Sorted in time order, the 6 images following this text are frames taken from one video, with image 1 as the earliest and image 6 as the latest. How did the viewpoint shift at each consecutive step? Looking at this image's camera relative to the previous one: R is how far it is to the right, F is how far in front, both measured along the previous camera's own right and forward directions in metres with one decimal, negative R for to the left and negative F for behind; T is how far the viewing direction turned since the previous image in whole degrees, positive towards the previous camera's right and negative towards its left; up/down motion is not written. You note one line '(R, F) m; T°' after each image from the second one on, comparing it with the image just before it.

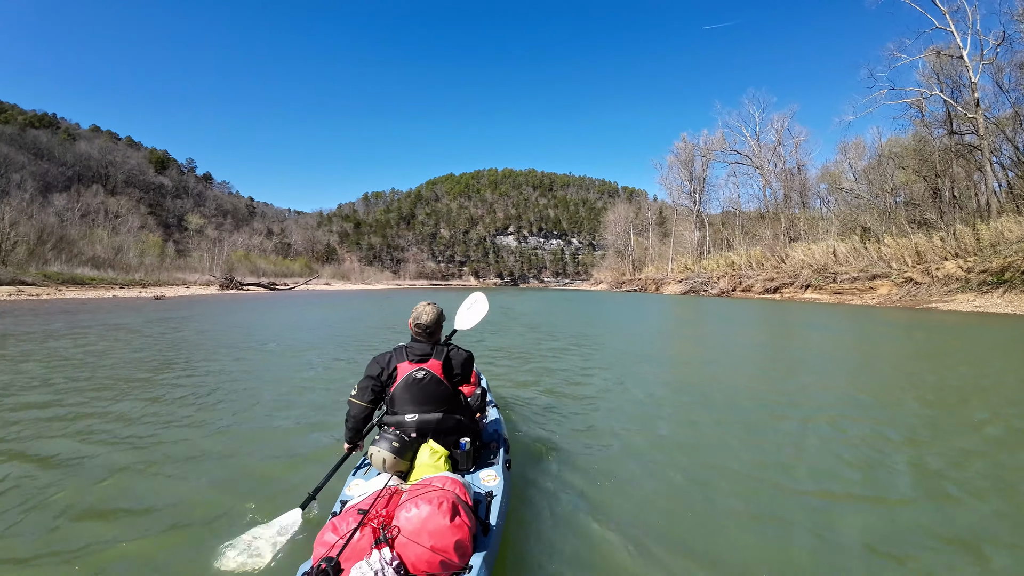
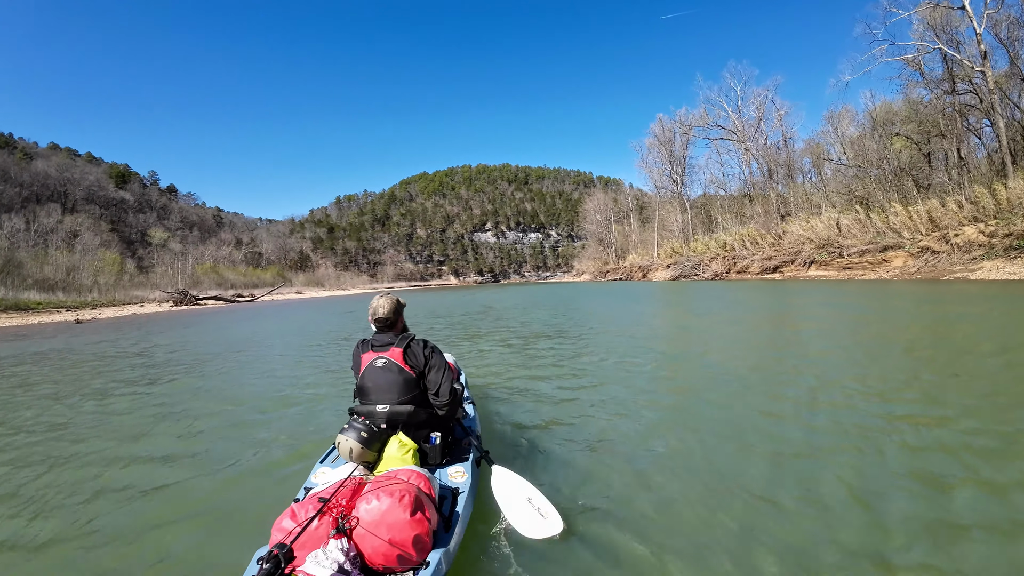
(0.0, +0.9) m; +2°
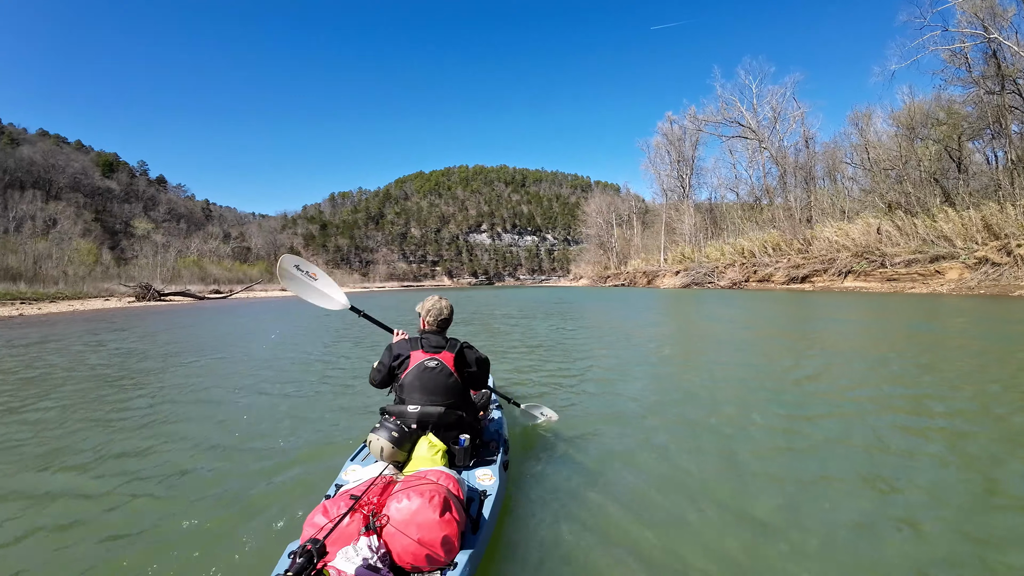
(-0.1, +1.0) m; +1°
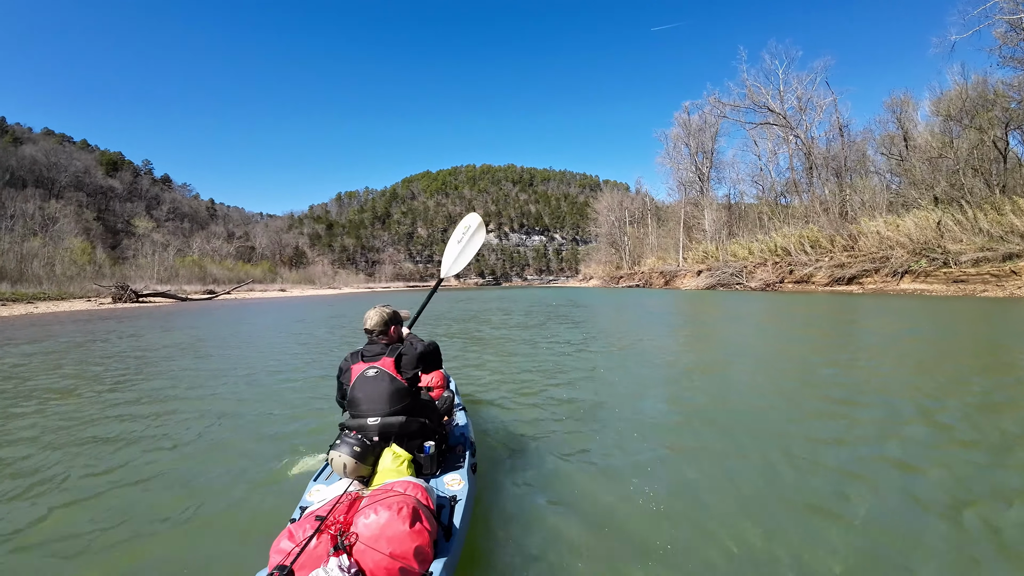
(0.0, +1.0) m; -1°
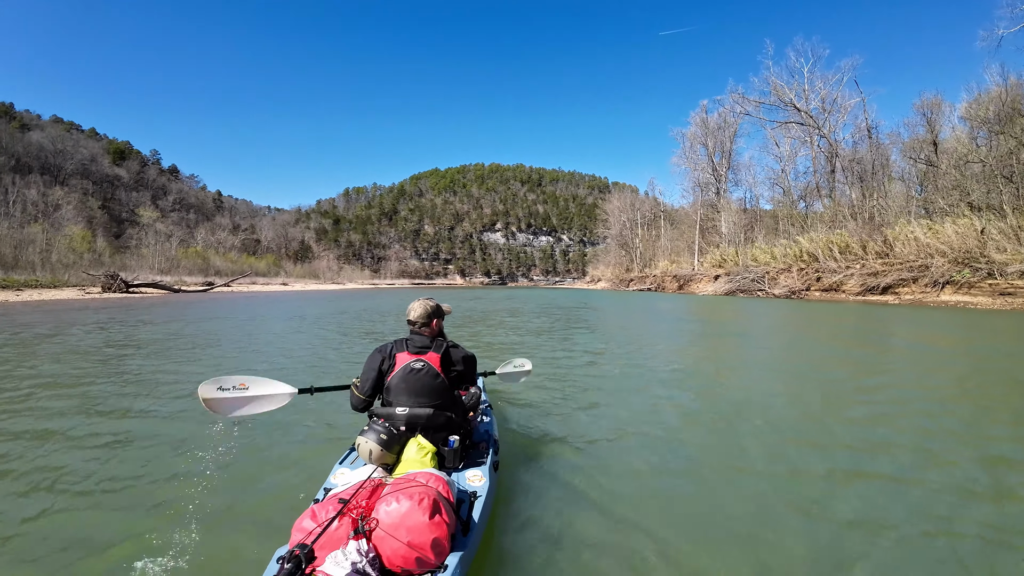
(0.0, +0.6) m; -1°
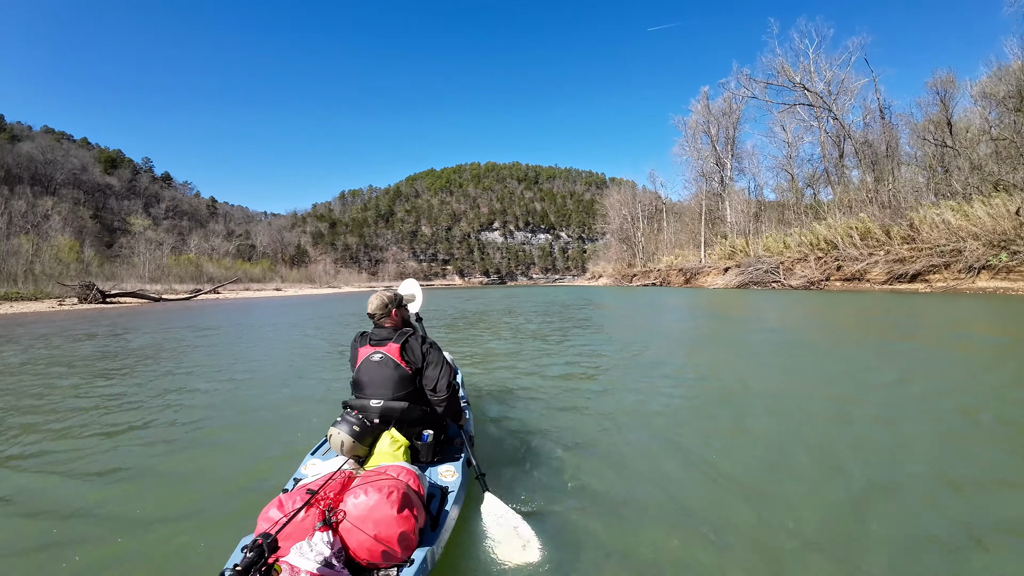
(0.0, +0.6) m; 0°
